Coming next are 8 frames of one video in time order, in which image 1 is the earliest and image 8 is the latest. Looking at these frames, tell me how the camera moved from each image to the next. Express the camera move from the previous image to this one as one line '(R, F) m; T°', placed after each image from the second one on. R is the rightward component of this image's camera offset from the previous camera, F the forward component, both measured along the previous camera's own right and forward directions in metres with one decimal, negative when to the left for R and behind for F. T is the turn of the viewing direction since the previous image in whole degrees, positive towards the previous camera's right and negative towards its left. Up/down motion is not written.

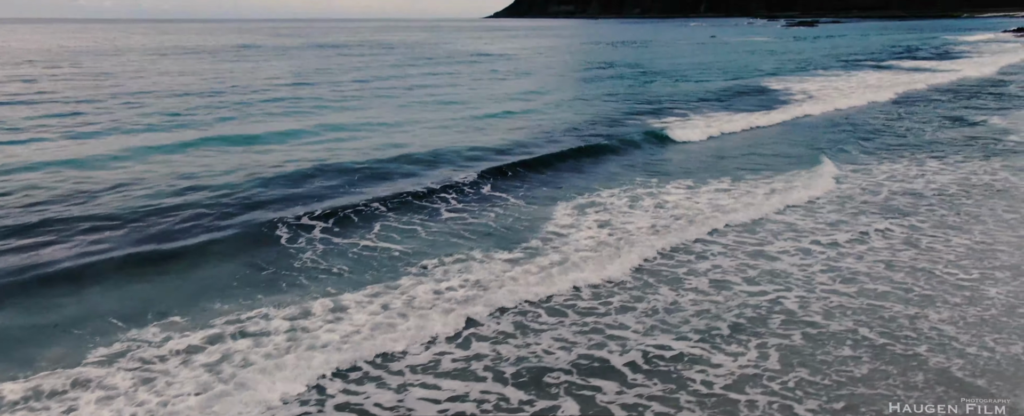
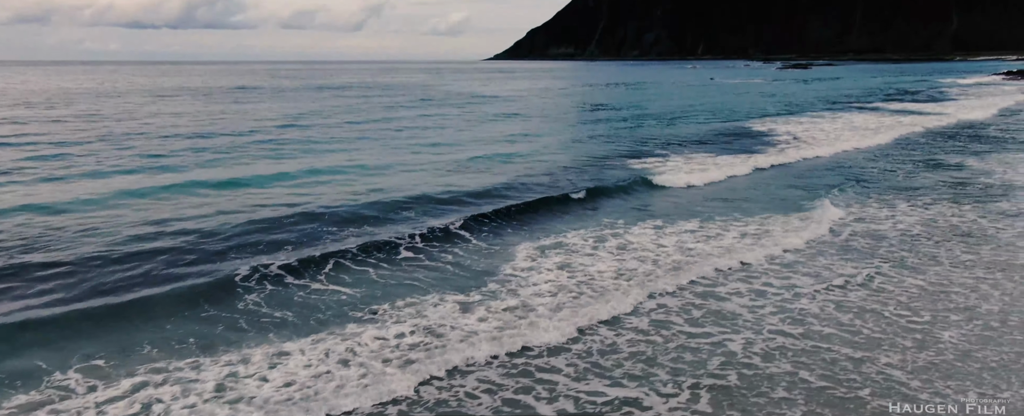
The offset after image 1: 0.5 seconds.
(+0.5, -0.1) m; 0°
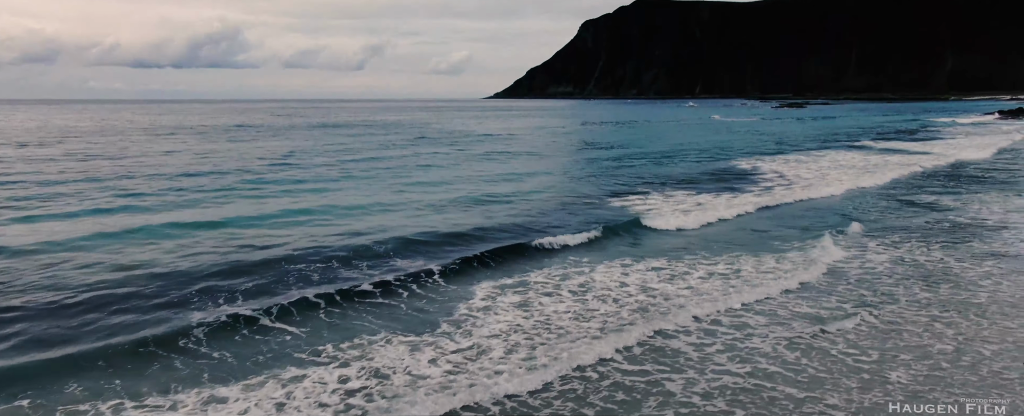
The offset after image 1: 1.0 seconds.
(+0.5, -0.1) m; 0°
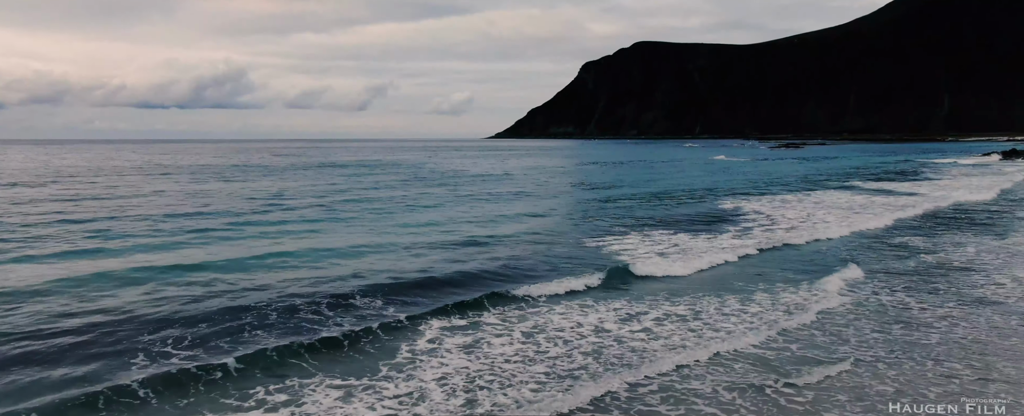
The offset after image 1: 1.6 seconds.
(+0.7, -0.1) m; 0°
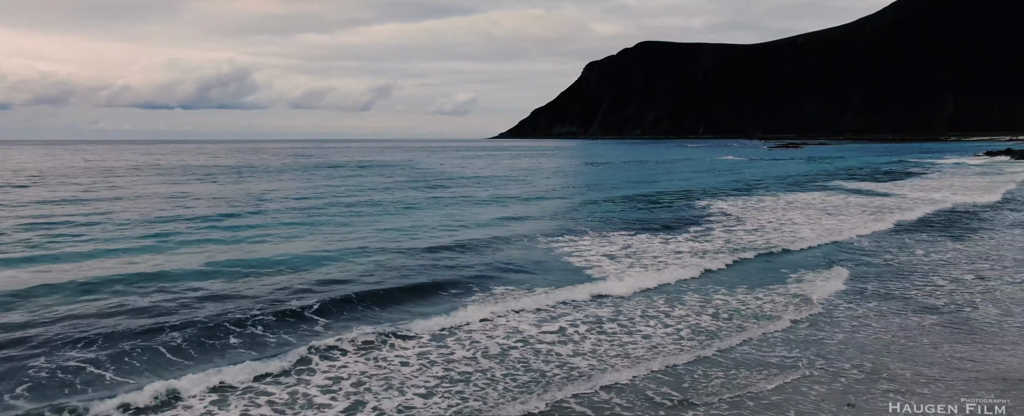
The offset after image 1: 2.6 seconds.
(+0.2, -2.3) m; 0°
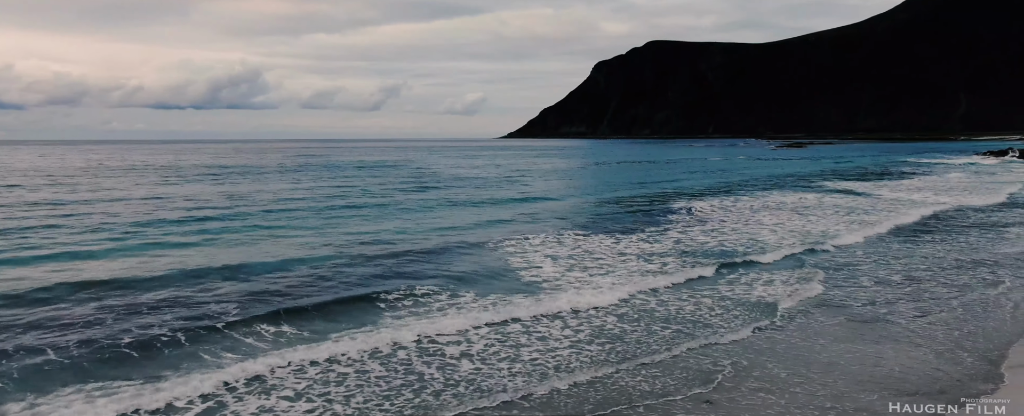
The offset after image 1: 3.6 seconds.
(+1.3, -0.2) m; -1°
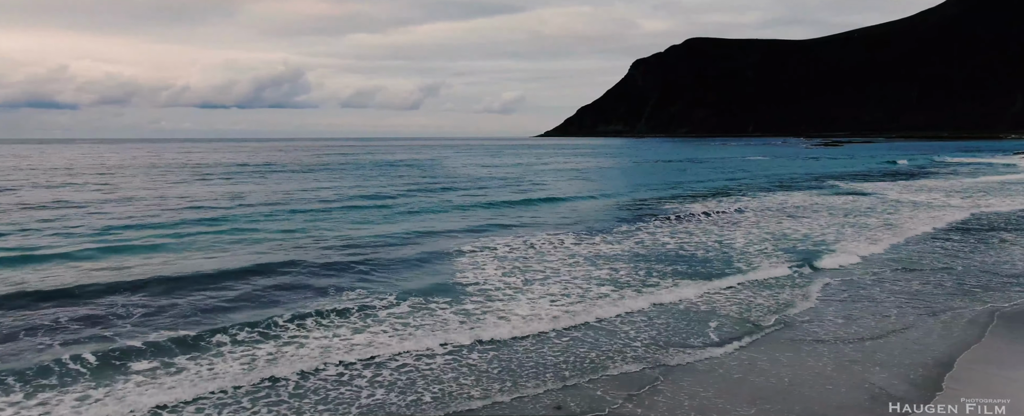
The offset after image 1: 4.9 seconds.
(+1.7, +0.1) m; -3°
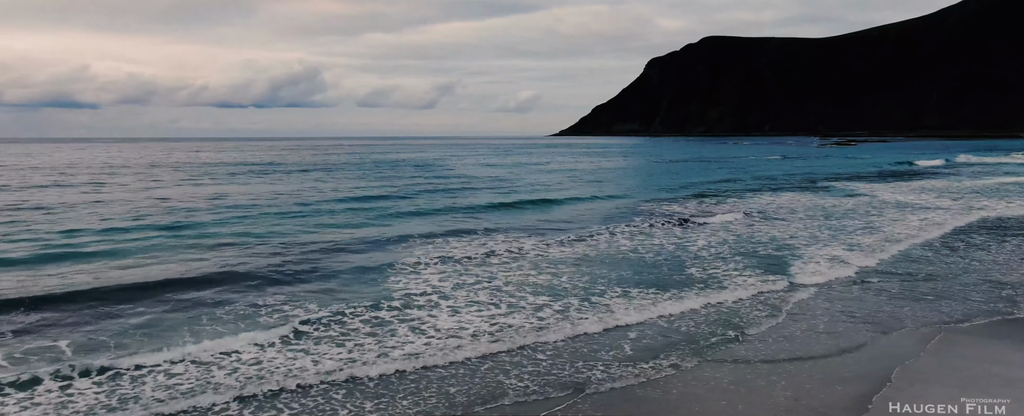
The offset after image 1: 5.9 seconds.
(+1.3, +0.1) m; -1°
